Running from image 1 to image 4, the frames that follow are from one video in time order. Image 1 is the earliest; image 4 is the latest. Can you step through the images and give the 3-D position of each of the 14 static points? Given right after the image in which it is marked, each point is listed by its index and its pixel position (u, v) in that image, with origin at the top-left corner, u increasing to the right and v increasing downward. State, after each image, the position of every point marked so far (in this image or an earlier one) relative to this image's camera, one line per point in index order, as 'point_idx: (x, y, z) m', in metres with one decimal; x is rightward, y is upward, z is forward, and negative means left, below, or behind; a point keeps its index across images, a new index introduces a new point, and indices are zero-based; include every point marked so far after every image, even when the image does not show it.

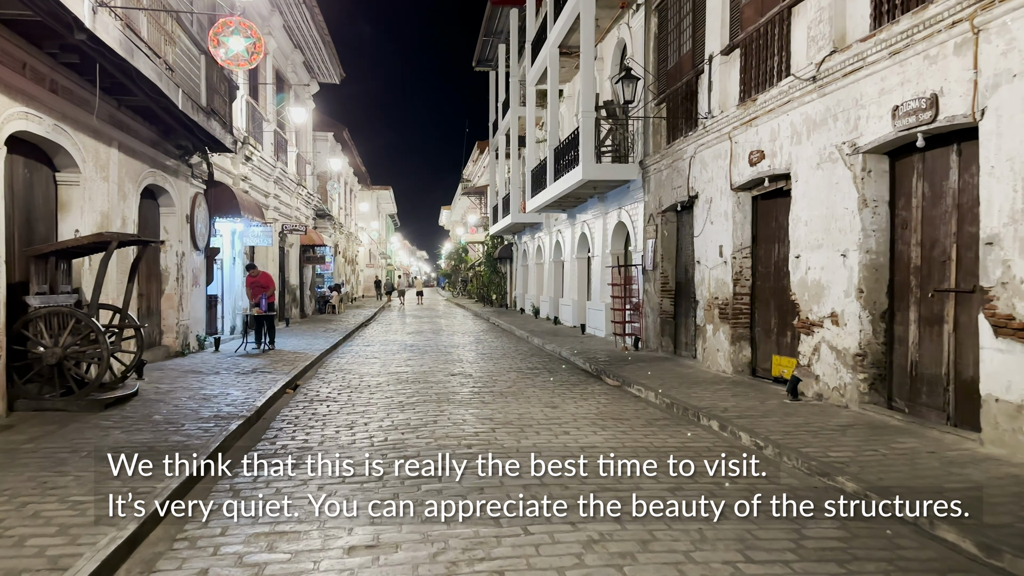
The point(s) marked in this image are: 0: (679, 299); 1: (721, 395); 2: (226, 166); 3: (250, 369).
0: (+2.7, -0.2, +12.4) m
1: (+2.2, -1.1, +8.2) m
2: (-5.6, +2.4, +14.8) m
3: (-3.7, -1.2, +11.0) m
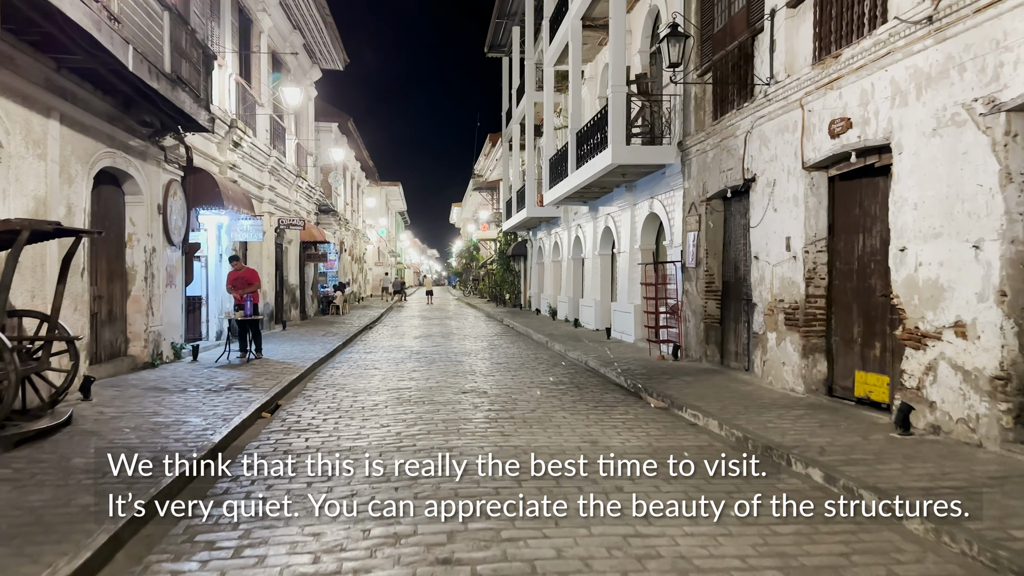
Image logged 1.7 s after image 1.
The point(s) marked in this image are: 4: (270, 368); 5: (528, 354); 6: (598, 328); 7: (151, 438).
0: (+3.0, -0.2, +10.6) m
1: (+2.5, -1.2, +6.4) m
2: (-5.3, +2.4, +13.2) m
3: (-3.5, -1.2, +9.3) m
4: (-3.5, -1.1, +10.9) m
5: (+0.3, -1.2, +13.4) m
6: (+2.0, -0.9, +17.7) m
7: (-2.9, -1.2, +6.1) m
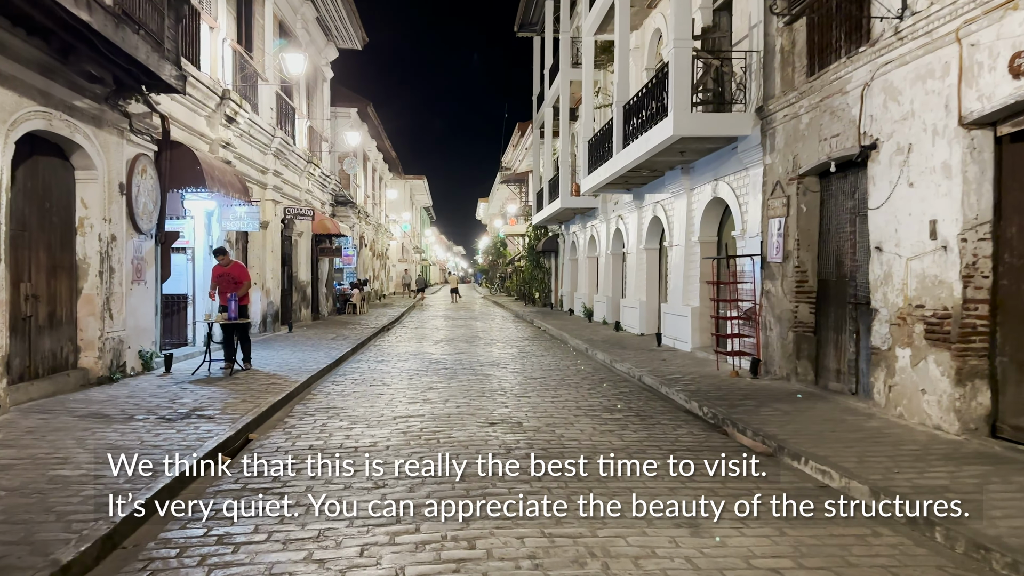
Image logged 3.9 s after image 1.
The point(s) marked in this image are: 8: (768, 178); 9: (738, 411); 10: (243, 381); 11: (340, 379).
0: (+3.4, -0.2, +8.4) m
1: (+2.8, -1.2, +4.2) m
2: (-4.7, +2.4, +11.3) m
3: (-3.1, -1.1, +7.3) m
4: (-3.0, -1.1, +8.9) m
5: (+0.8, -1.1, +11.2) m
6: (+2.7, -0.9, +15.5) m
7: (-2.6, -1.2, +4.1) m
8: (+3.1, +1.3, +9.2) m
9: (+2.1, -1.1, +7.1) m
10: (-3.2, -1.1, +9.1) m
11: (-2.2, -1.2, +10.0) m
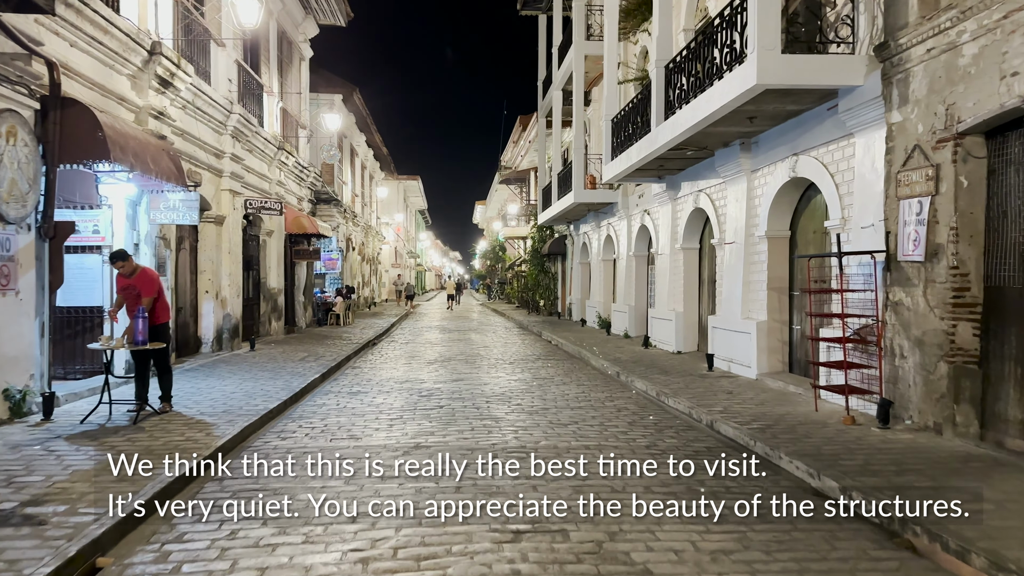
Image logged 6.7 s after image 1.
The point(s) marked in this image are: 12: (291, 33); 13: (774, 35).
0: (+3.6, -0.3, +5.7) m
1: (+3.0, -1.2, +1.5) m
2: (-4.5, +2.3, +8.5) m
3: (-2.9, -1.2, +4.6) m
4: (-2.8, -1.2, +6.2) m
5: (+1.0, -1.2, +8.5) m
6: (+2.8, -1.0, +12.7) m
7: (-2.4, -1.3, +1.4) m
8: (+3.3, +1.2, +6.5) m
9: (+2.3, -1.2, +4.4) m
10: (-3.0, -1.2, +6.3) m
11: (-2.1, -1.3, +7.2) m
12: (-5.1, +5.9, +17.7) m
13: (+2.4, +2.4, +7.2) m
